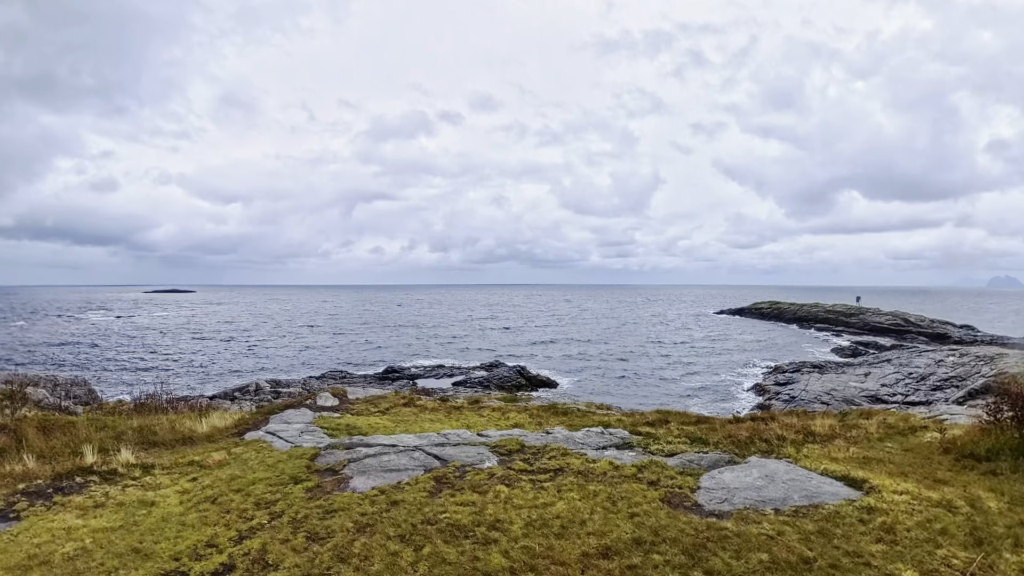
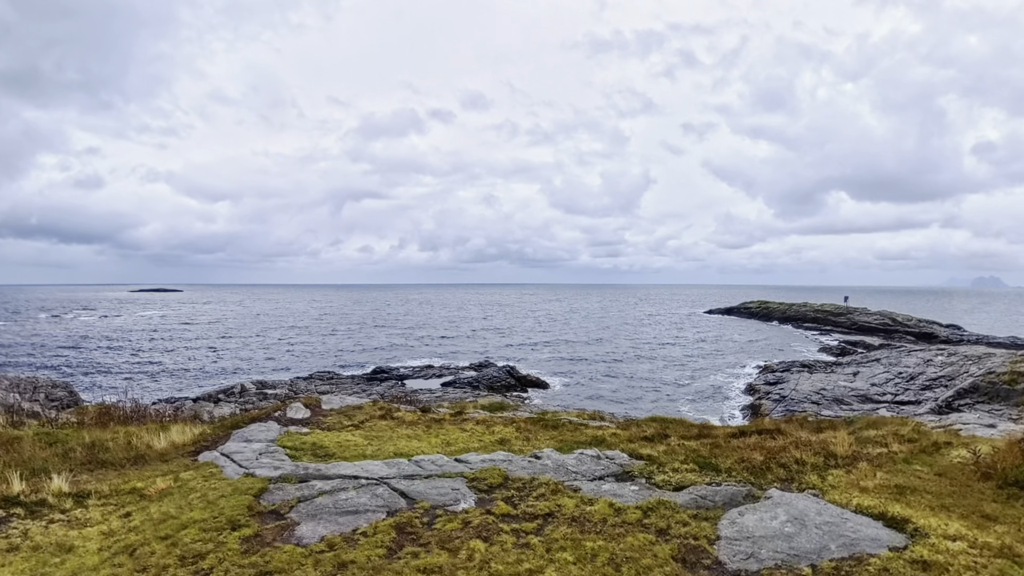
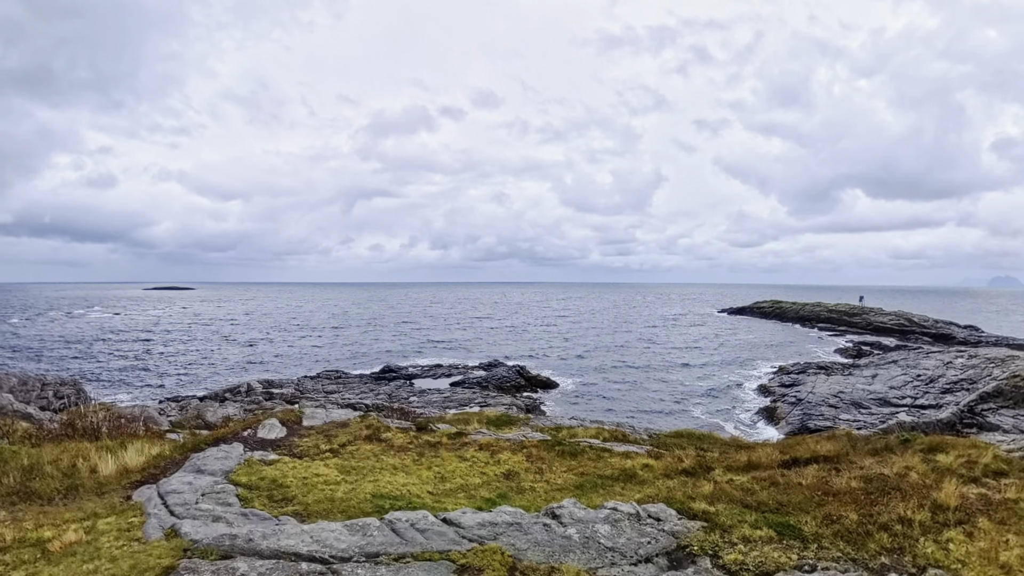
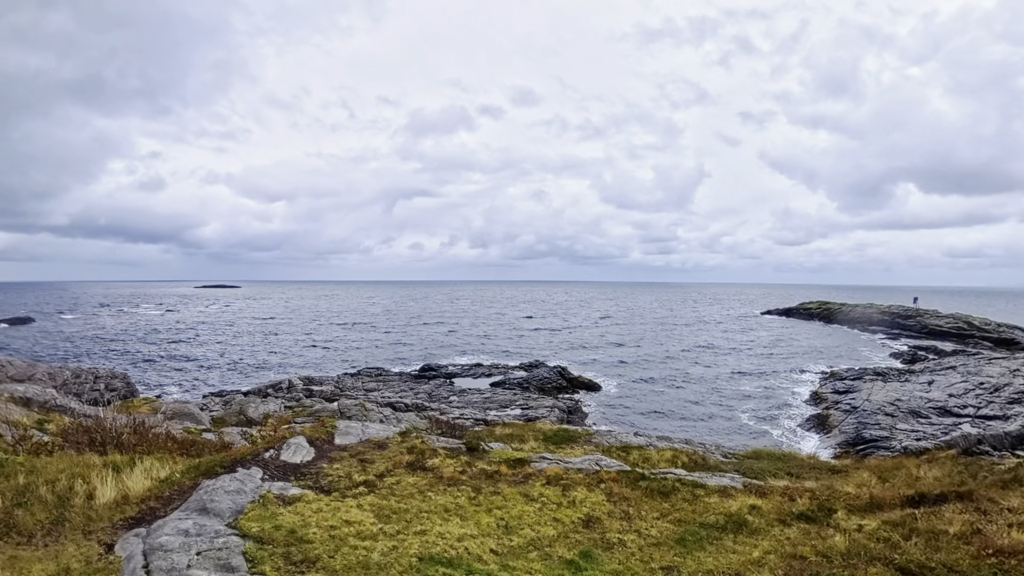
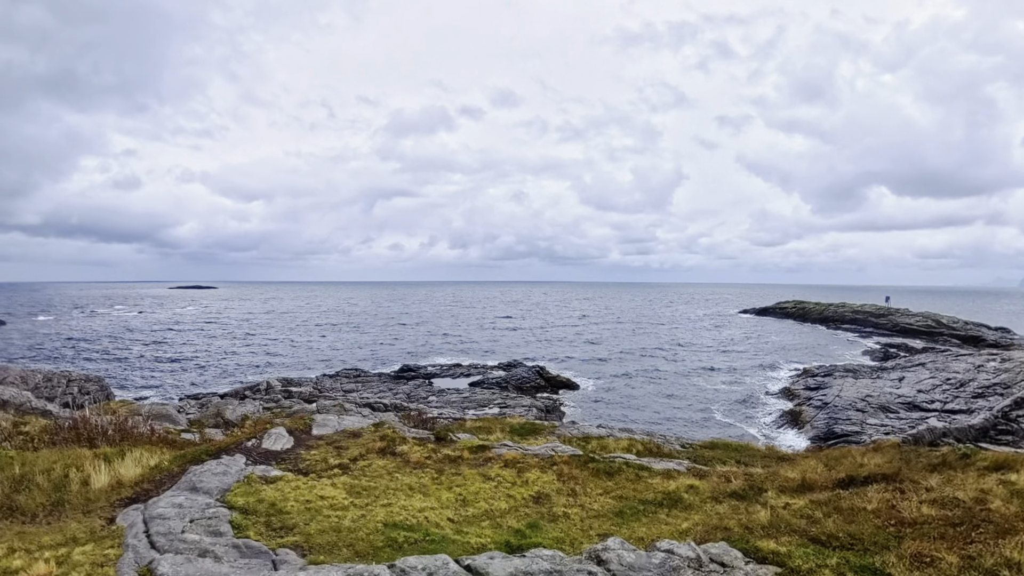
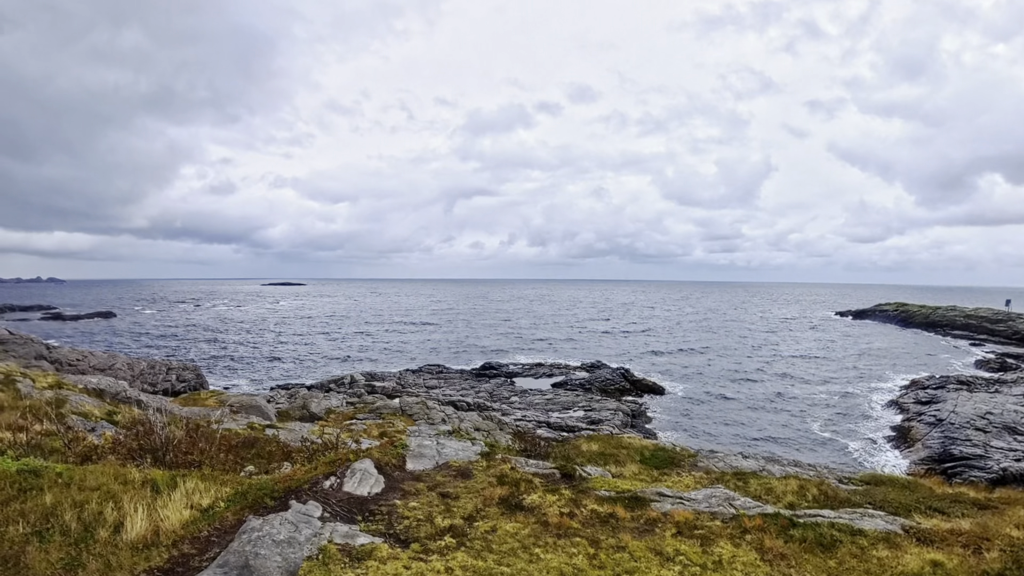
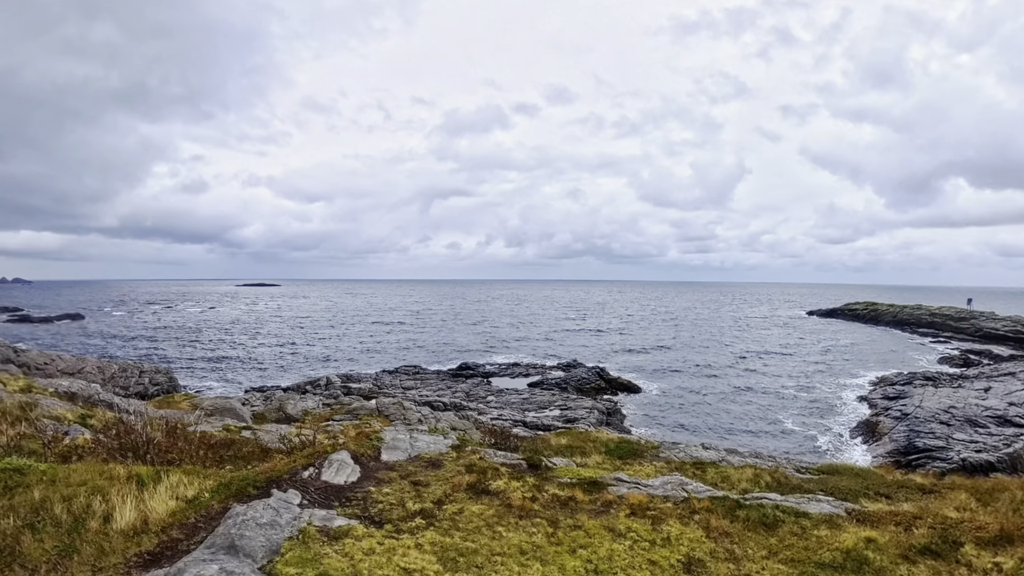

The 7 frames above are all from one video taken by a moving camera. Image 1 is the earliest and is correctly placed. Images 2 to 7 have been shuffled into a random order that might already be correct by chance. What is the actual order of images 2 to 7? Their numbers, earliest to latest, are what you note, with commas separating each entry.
2, 3, 5, 4, 7, 6
